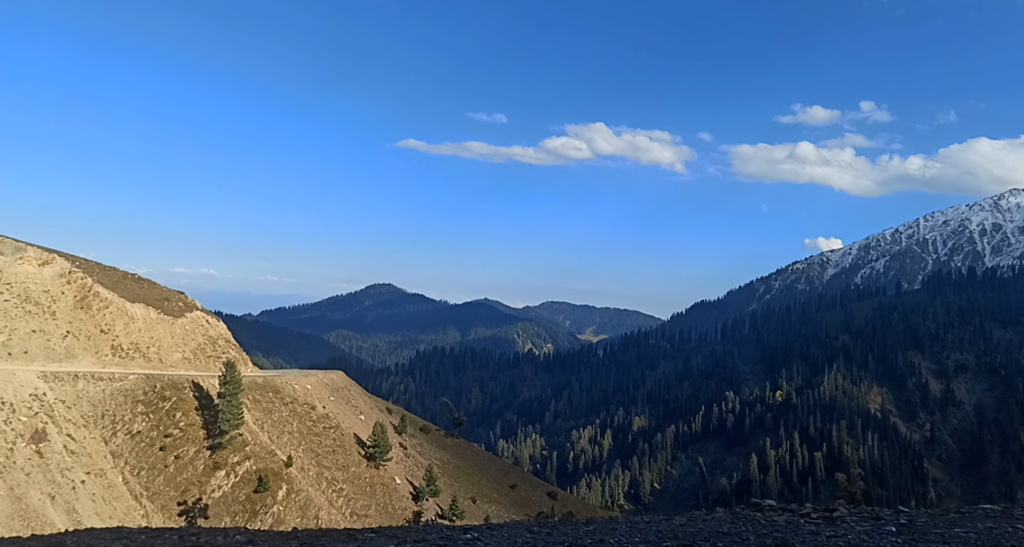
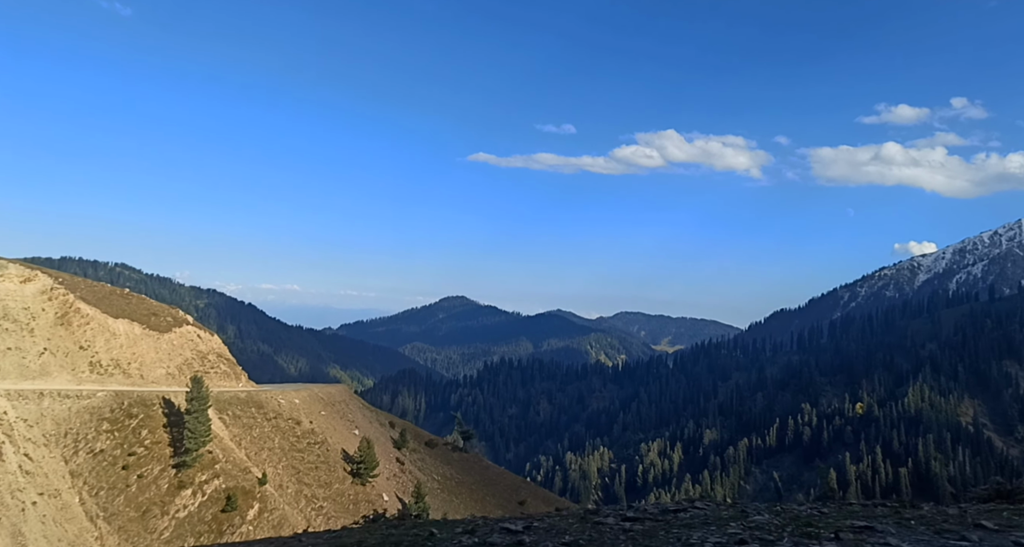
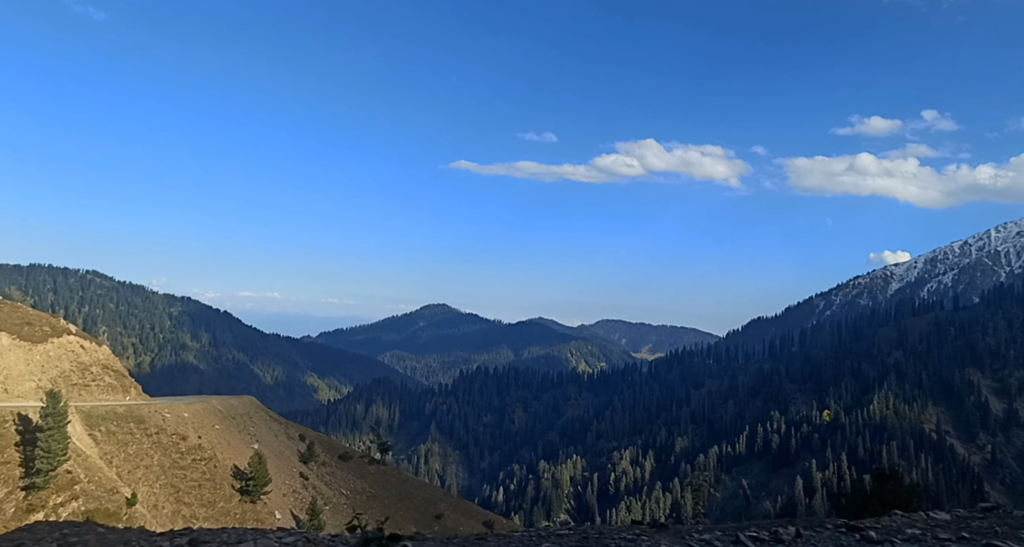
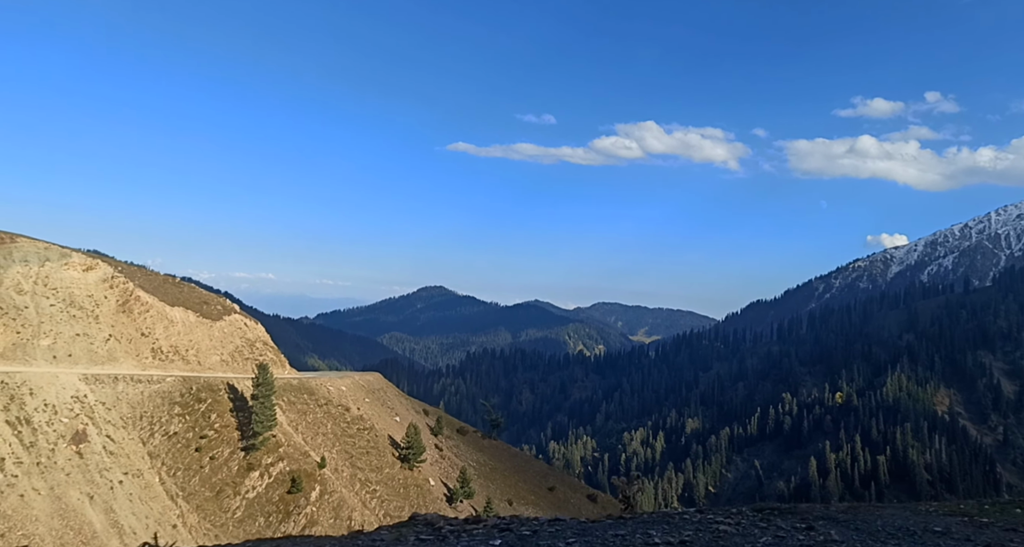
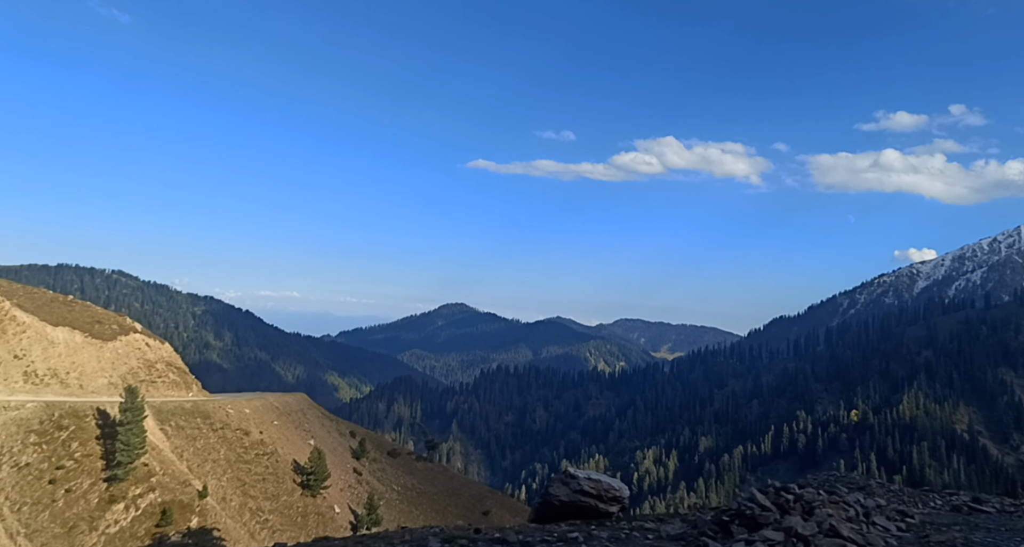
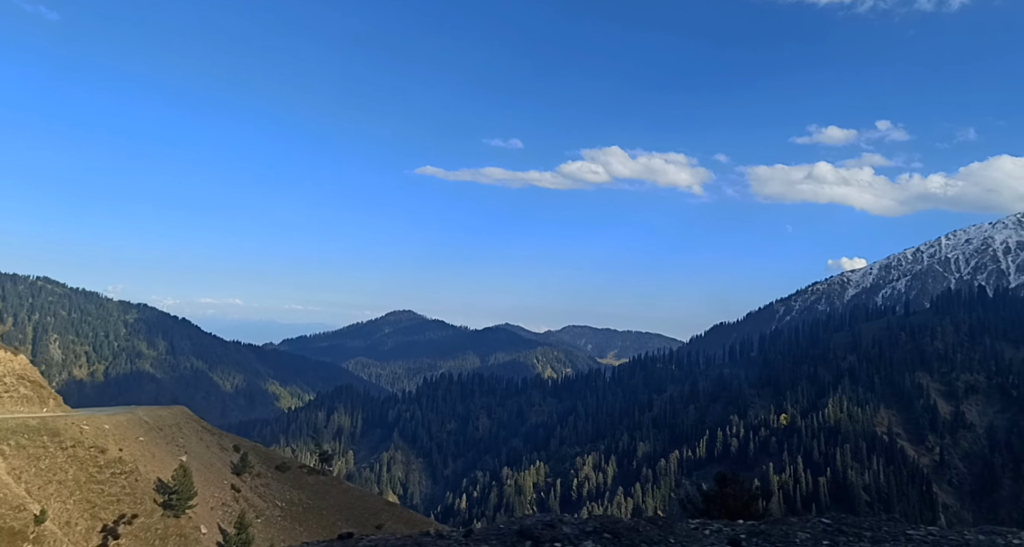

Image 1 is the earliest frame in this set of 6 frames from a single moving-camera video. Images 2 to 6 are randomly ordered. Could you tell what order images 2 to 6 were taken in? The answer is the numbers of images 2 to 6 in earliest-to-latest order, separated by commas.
4, 2, 5, 3, 6
